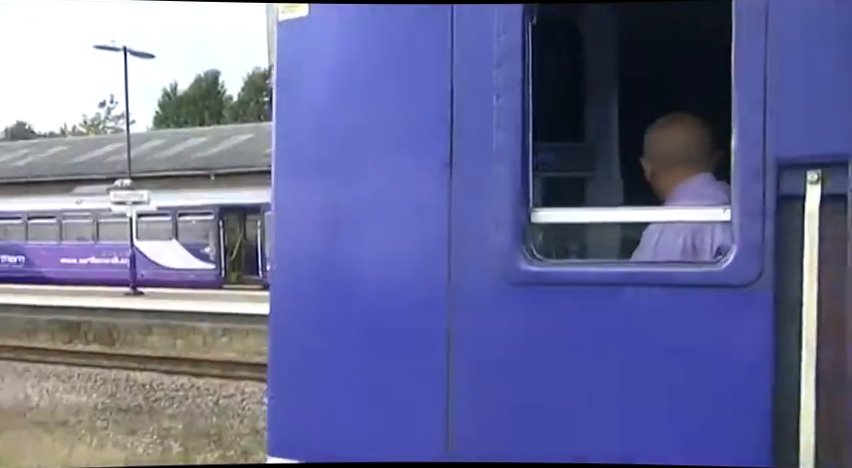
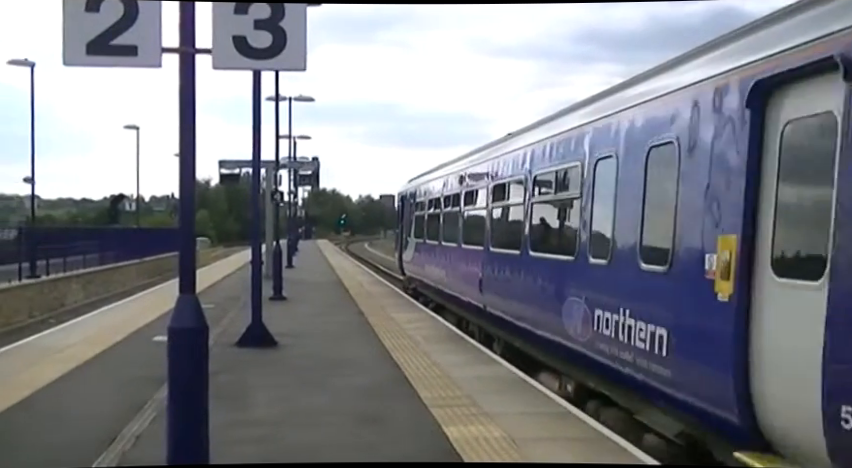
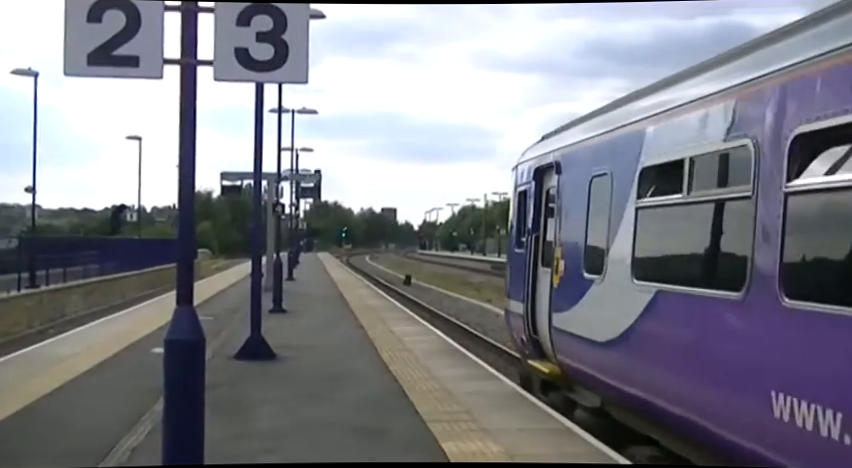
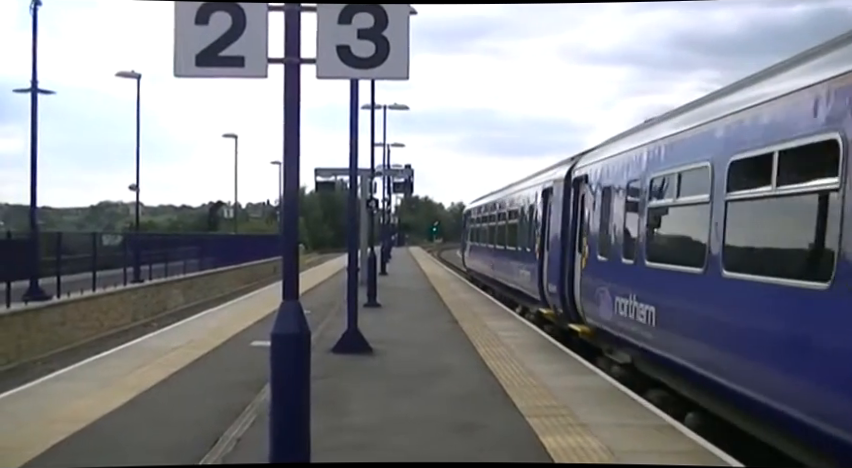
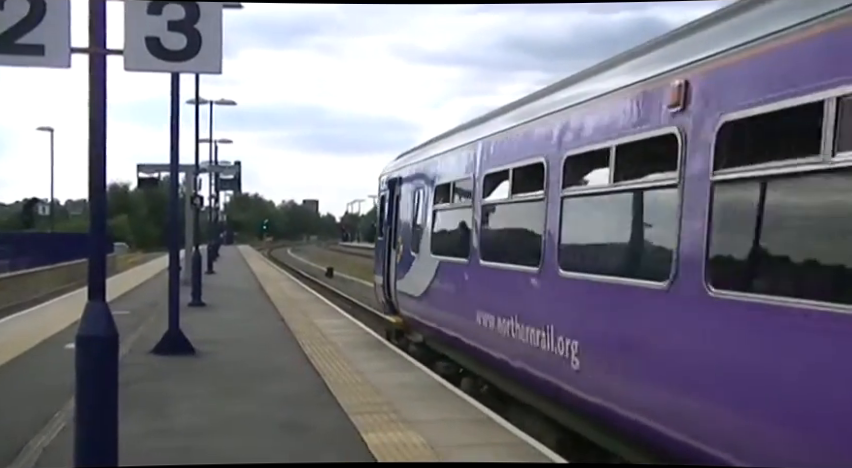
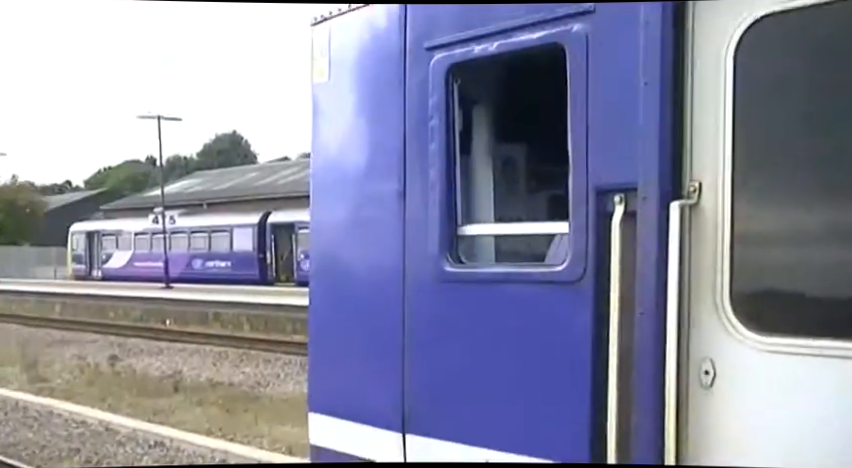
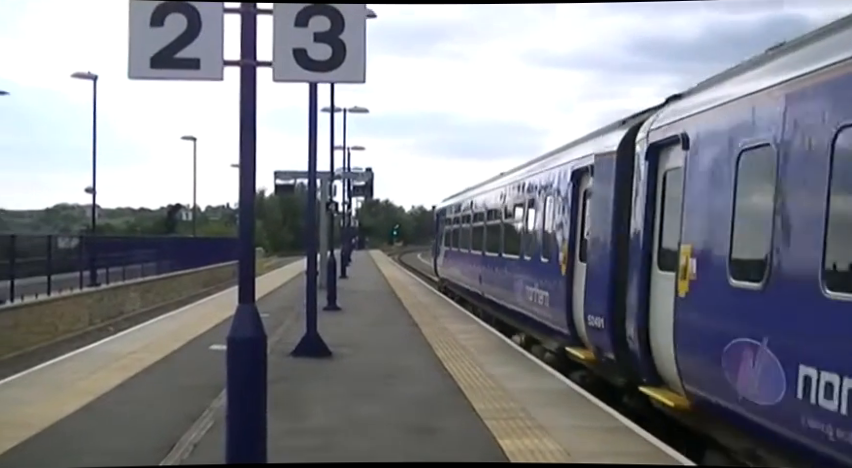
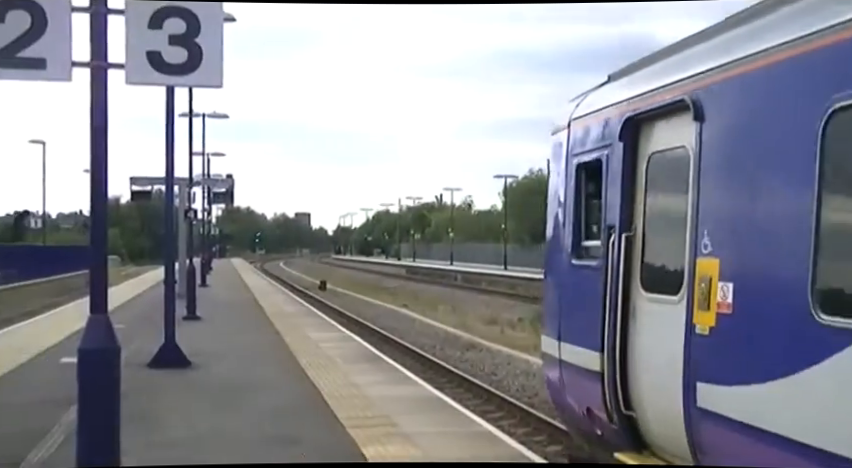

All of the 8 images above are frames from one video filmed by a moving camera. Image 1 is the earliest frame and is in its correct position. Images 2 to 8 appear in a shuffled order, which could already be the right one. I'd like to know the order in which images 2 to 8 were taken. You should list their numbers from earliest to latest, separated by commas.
6, 8, 3, 5, 2, 7, 4
